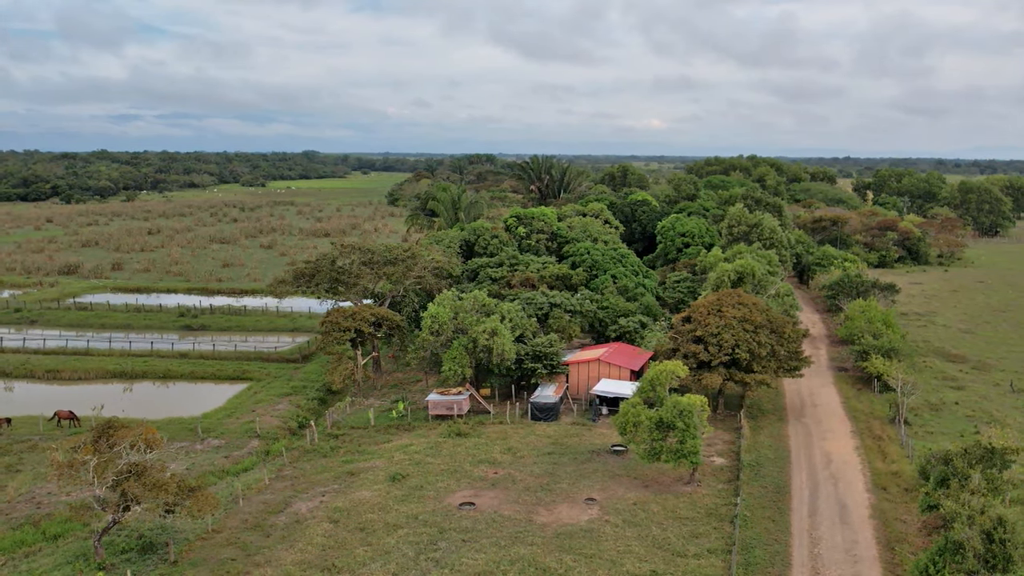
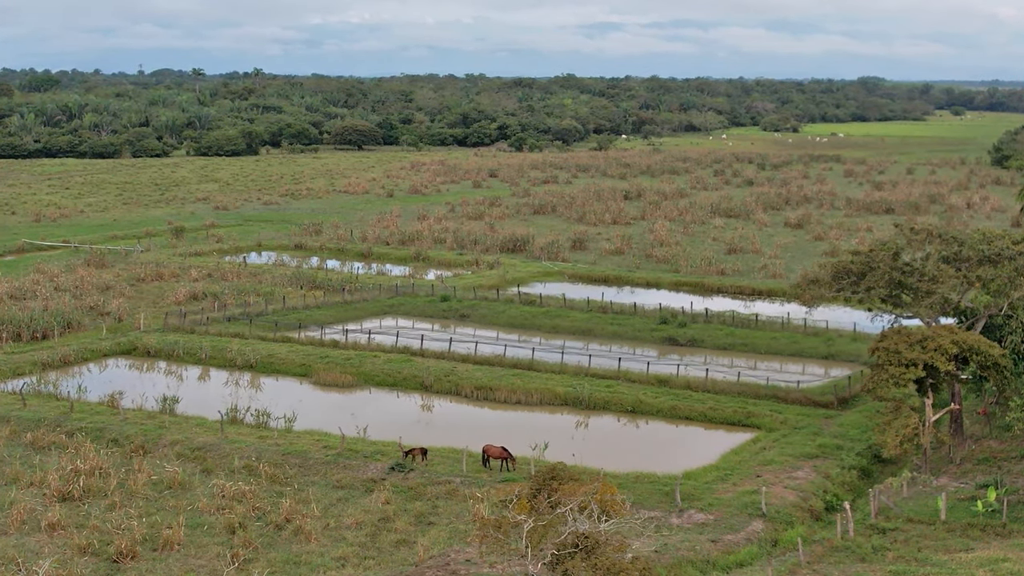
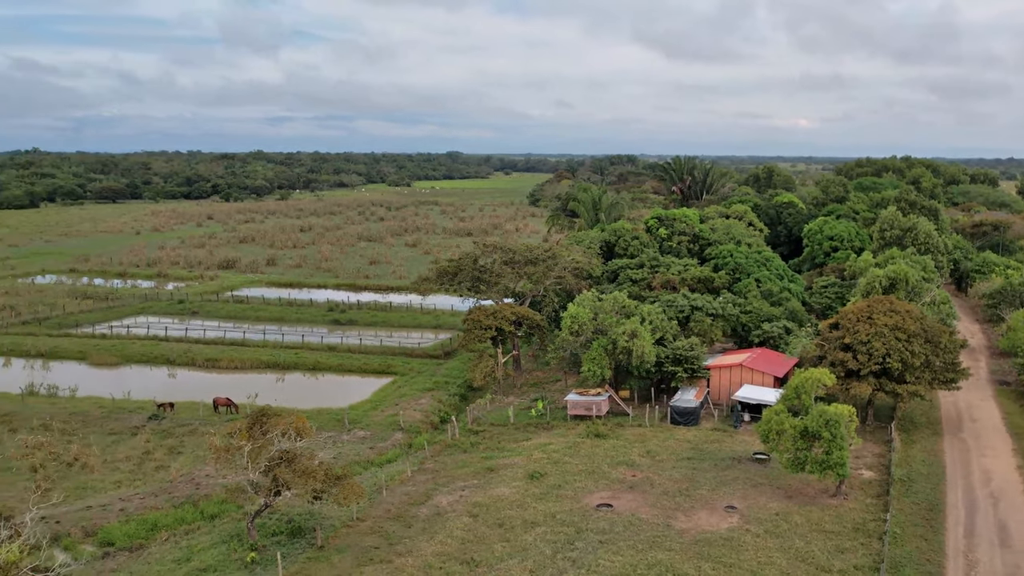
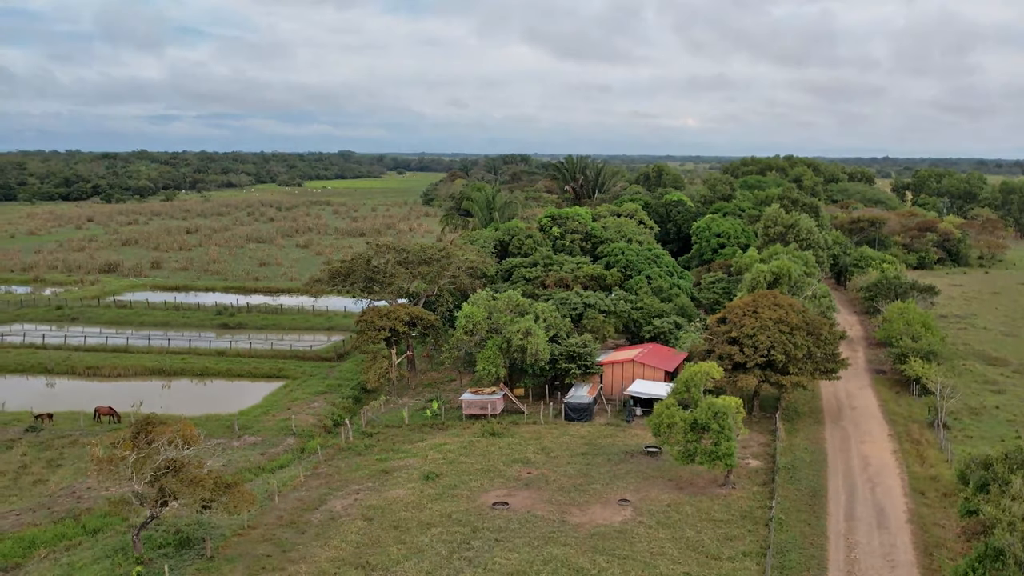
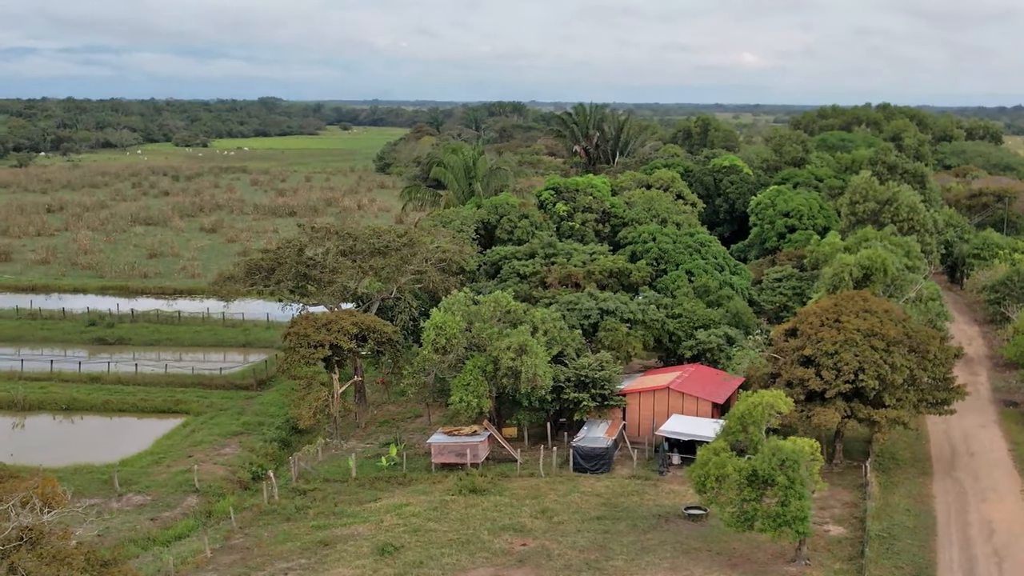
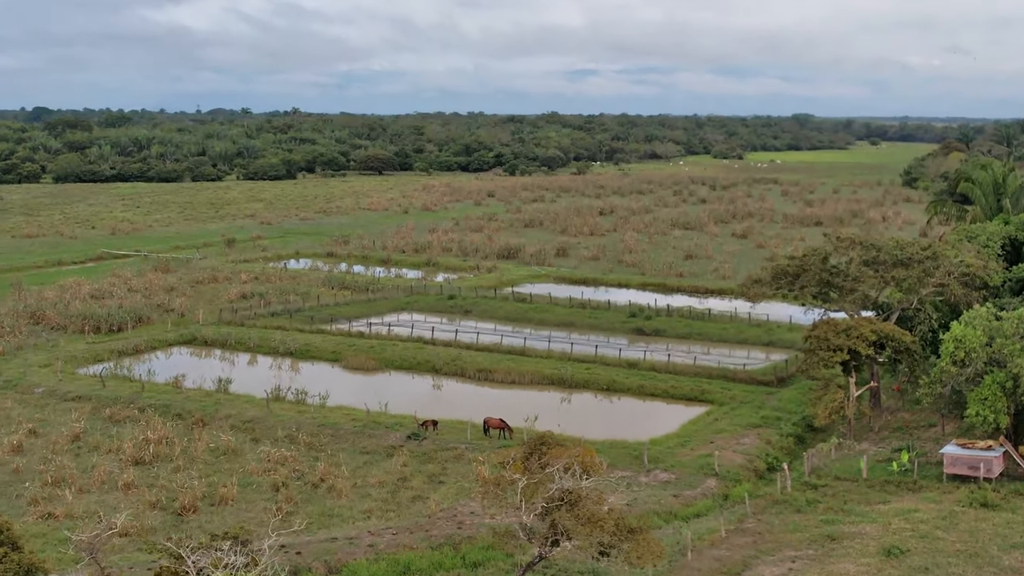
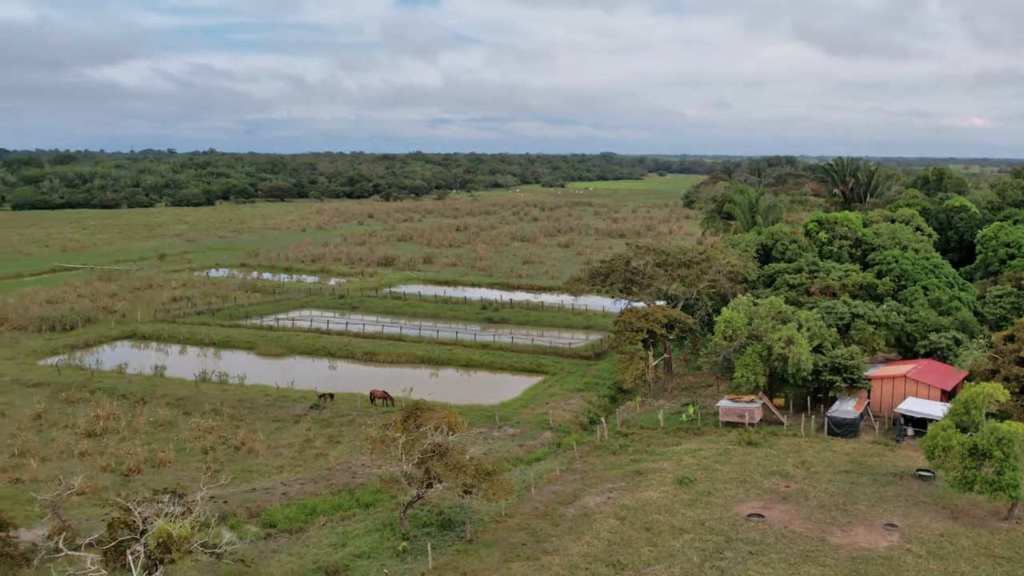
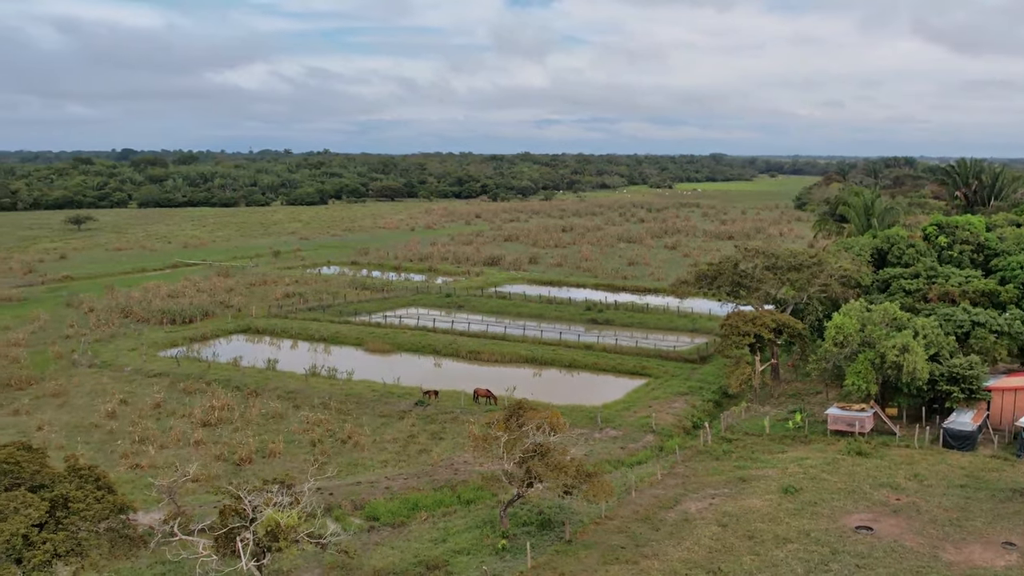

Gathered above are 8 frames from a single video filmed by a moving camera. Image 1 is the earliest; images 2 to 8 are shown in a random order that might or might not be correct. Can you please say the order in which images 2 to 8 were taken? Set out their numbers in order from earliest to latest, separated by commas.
5, 4, 3, 7, 8, 6, 2
